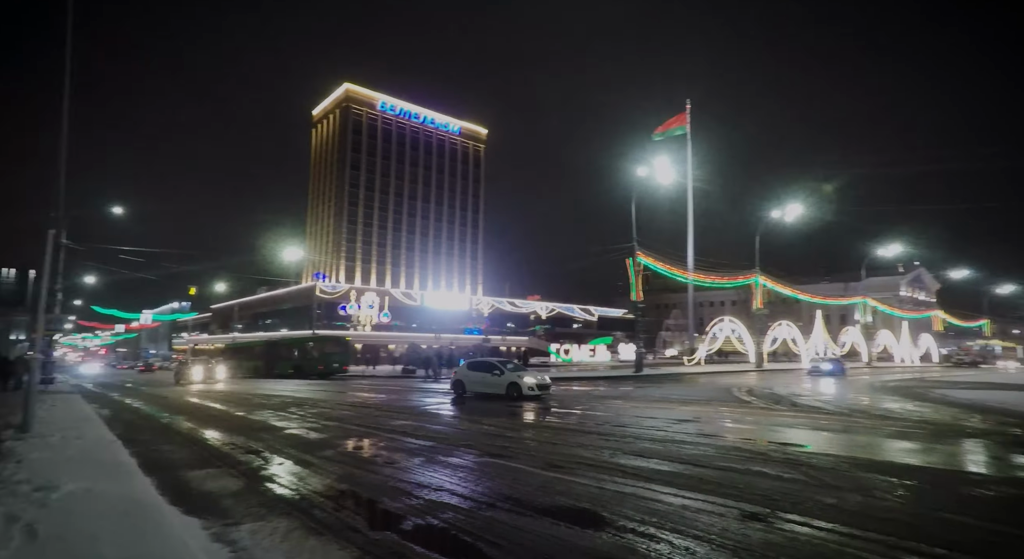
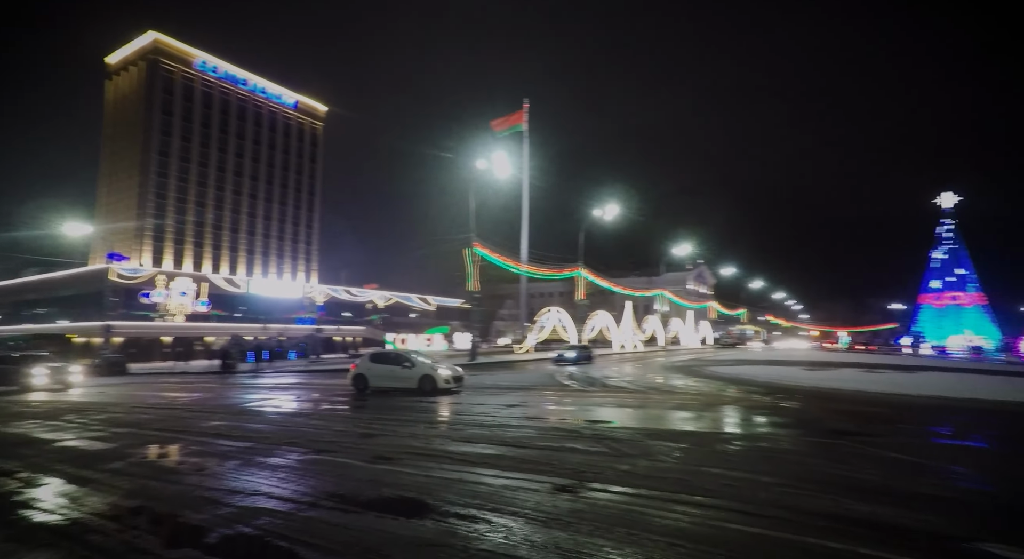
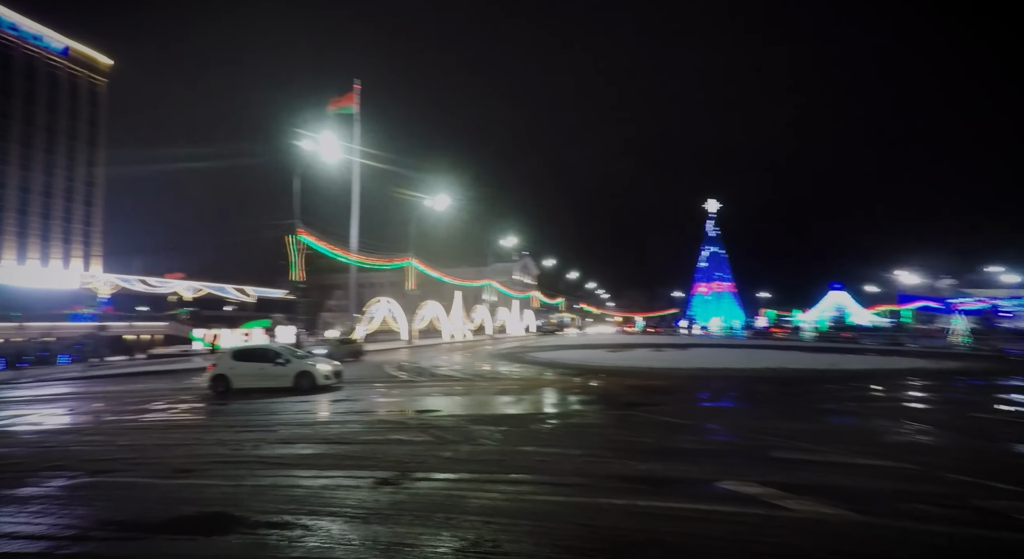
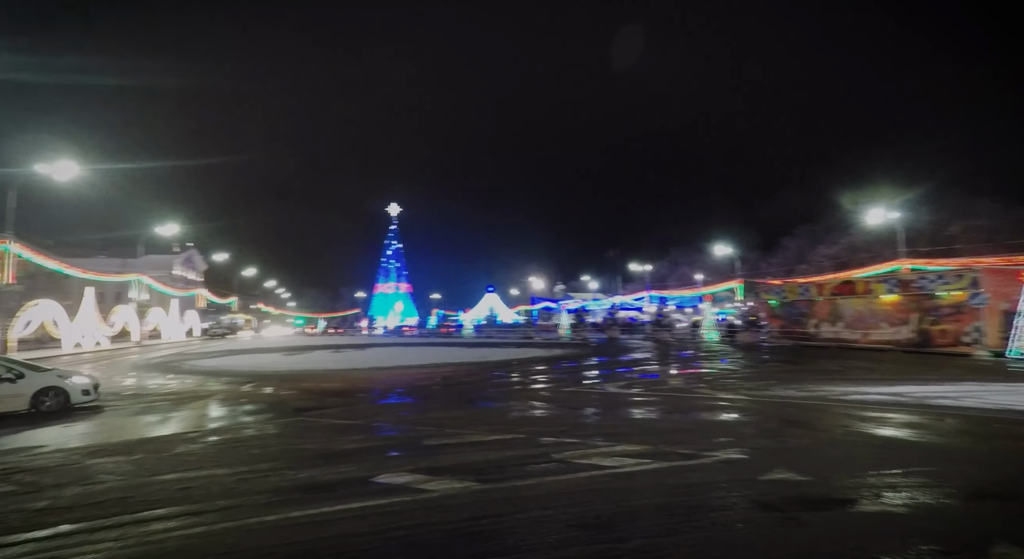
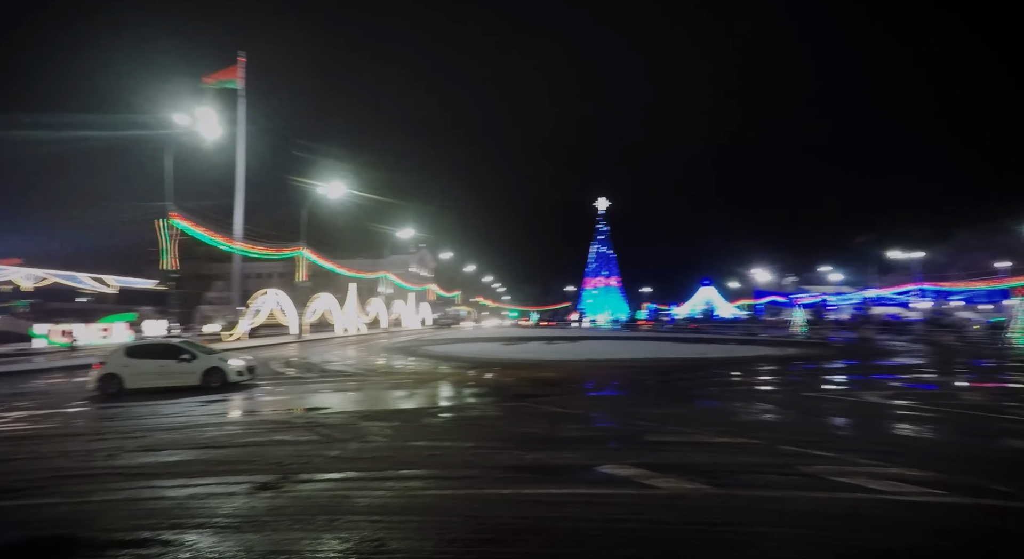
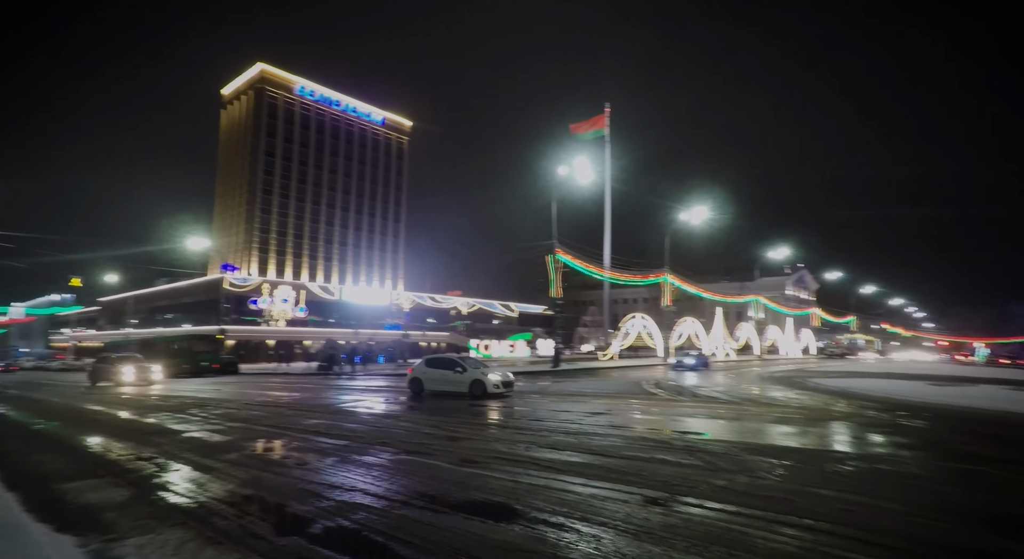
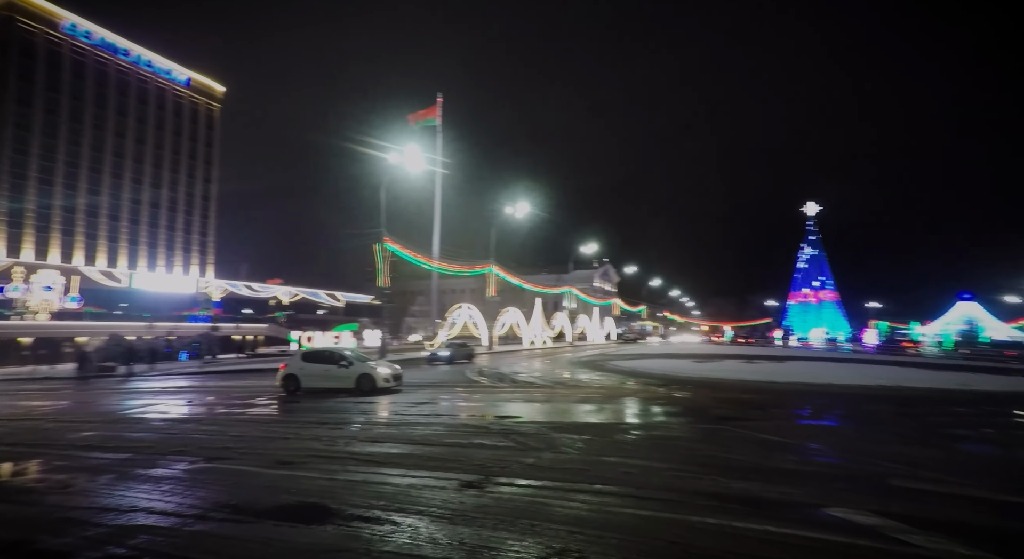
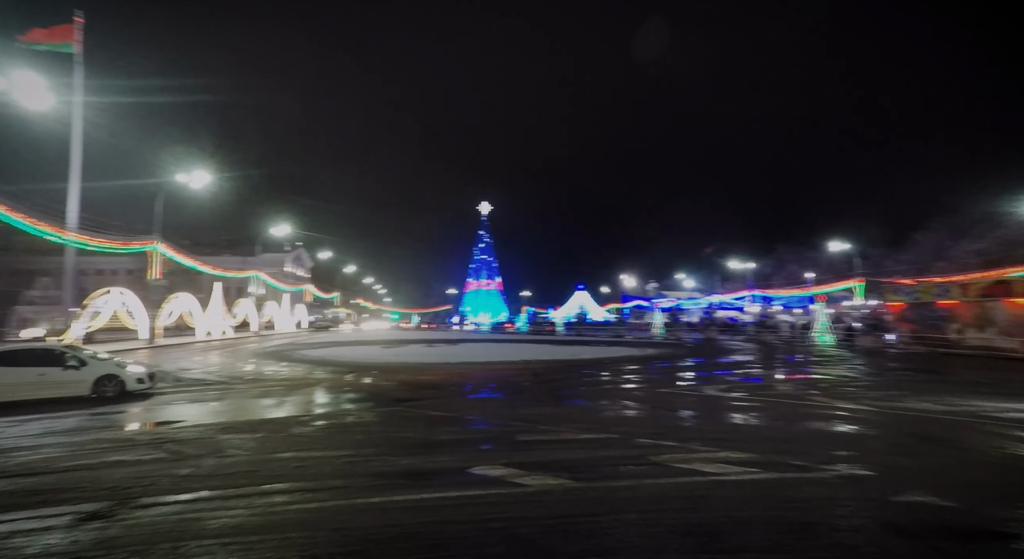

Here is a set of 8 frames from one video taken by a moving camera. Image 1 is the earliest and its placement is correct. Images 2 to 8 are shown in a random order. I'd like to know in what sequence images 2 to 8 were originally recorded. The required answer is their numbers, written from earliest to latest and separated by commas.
6, 2, 7, 3, 5, 8, 4
